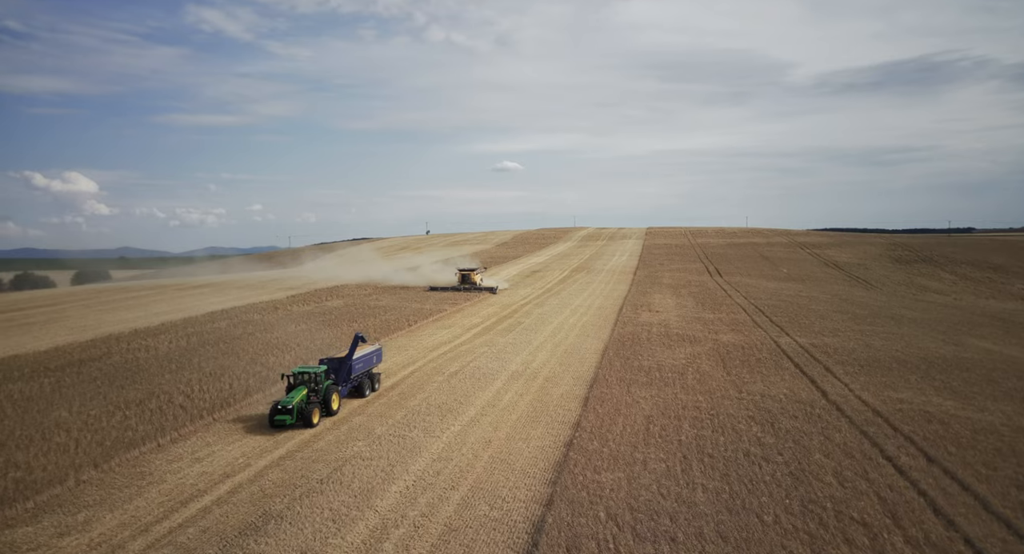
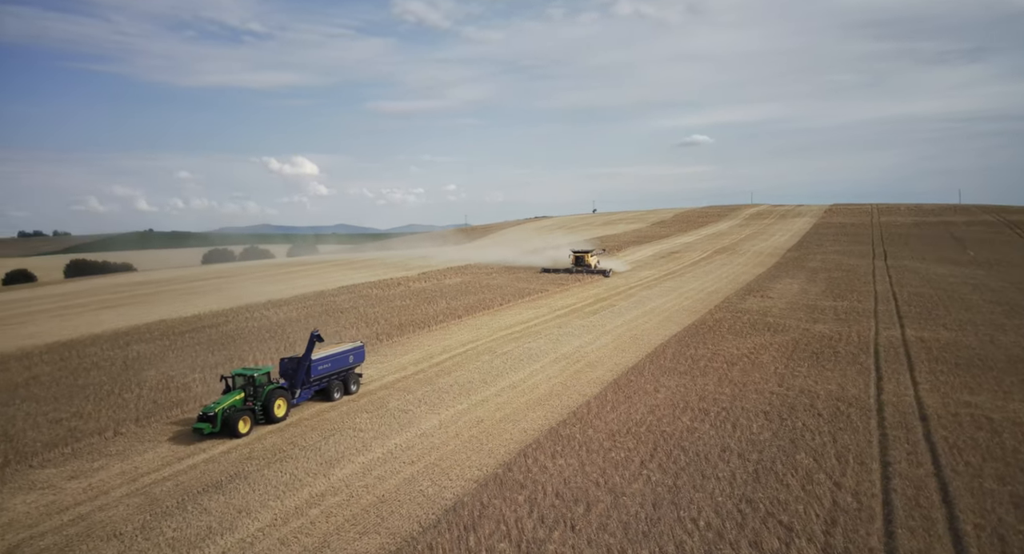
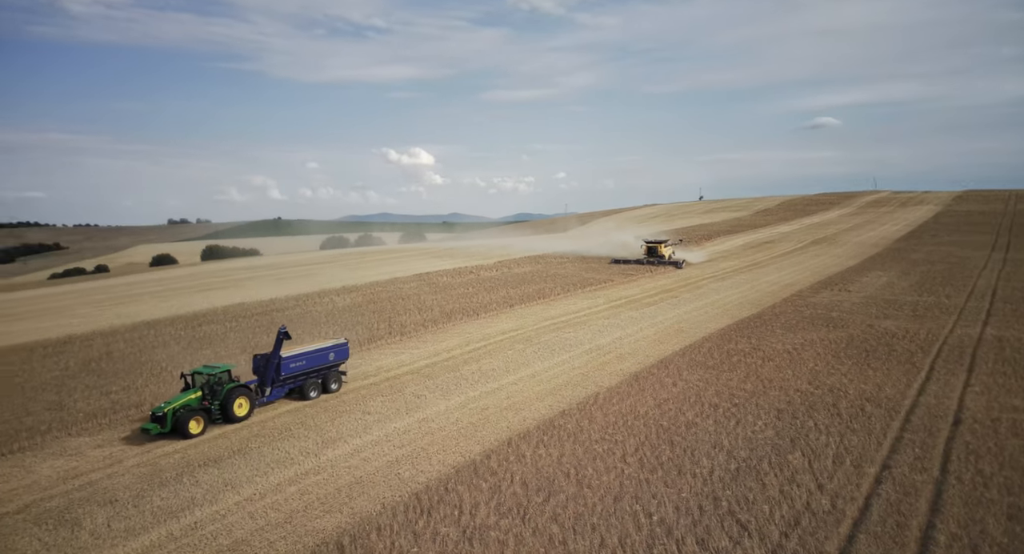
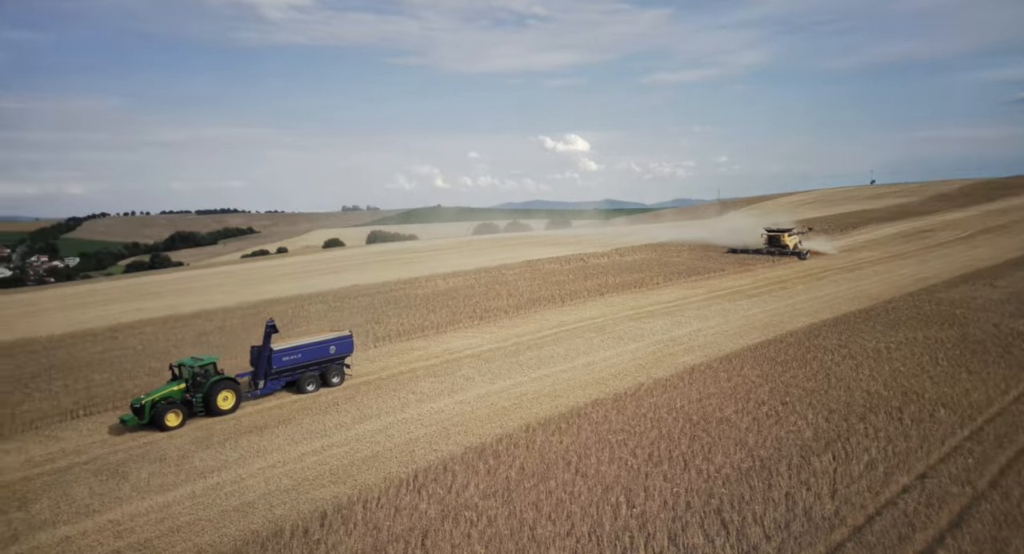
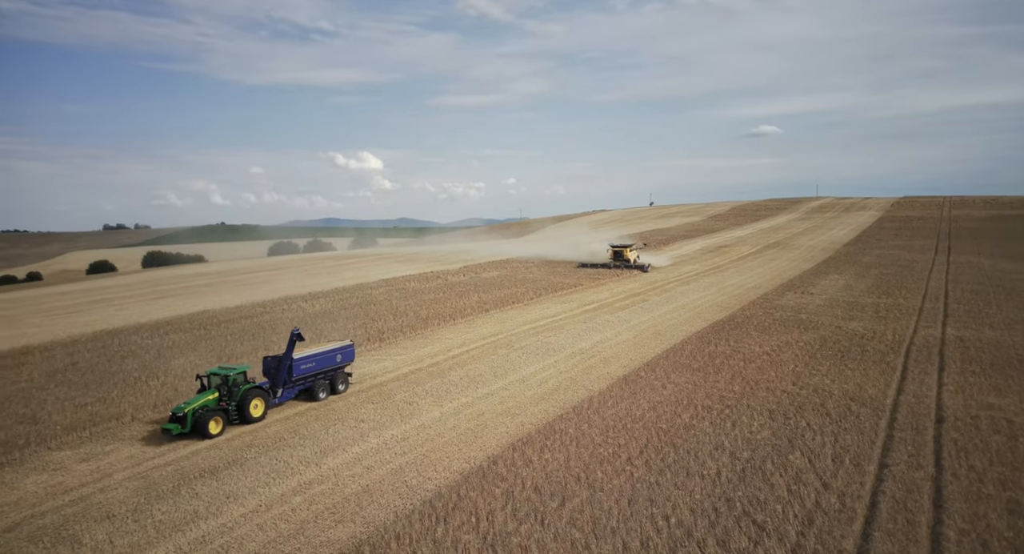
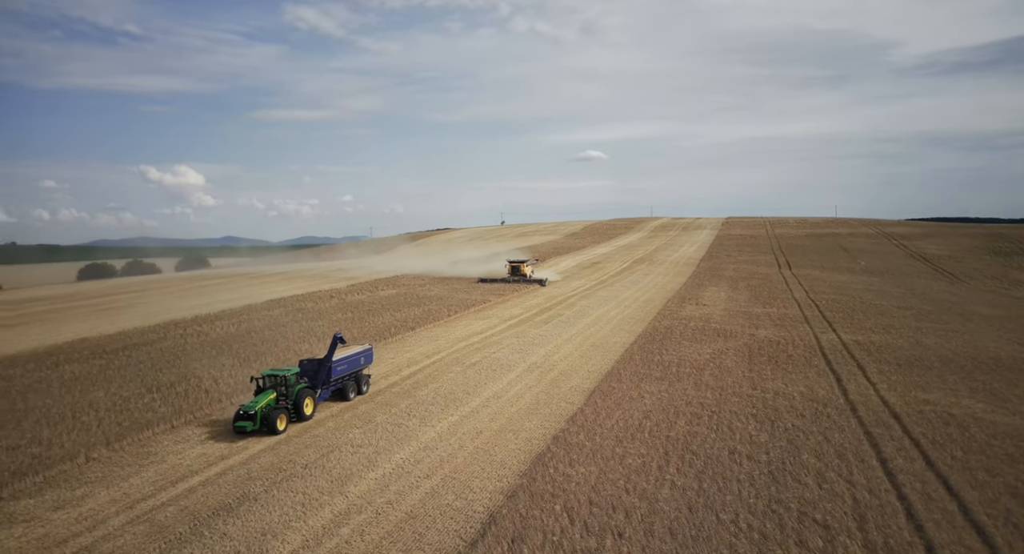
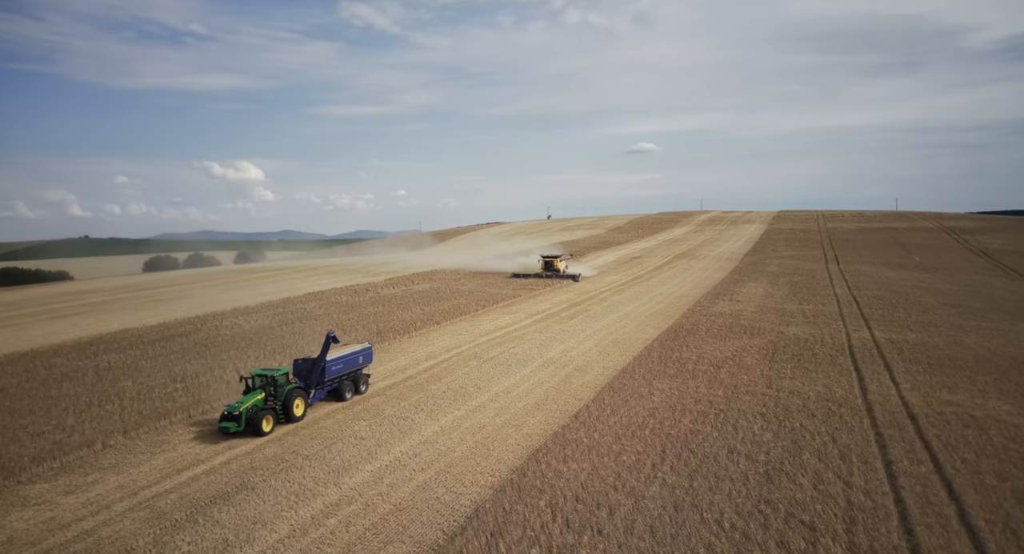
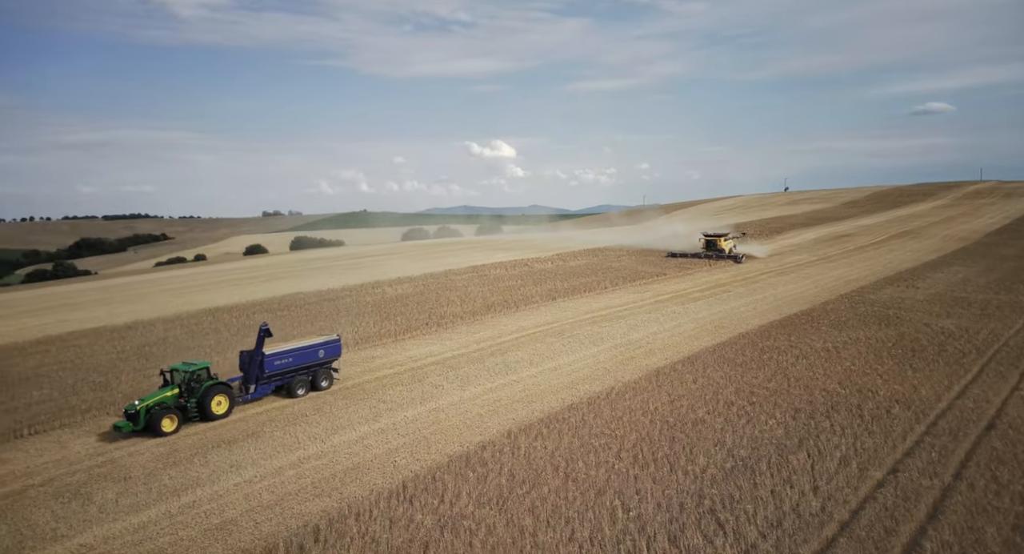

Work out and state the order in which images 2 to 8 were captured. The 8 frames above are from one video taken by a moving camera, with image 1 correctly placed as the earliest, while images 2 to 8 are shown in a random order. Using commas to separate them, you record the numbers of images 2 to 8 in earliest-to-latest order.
6, 7, 2, 5, 3, 8, 4
